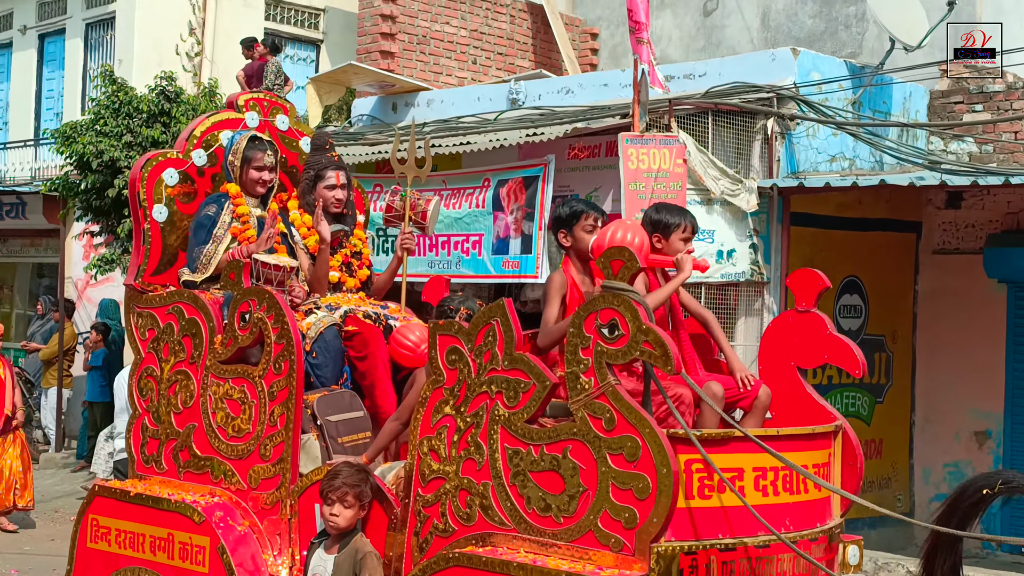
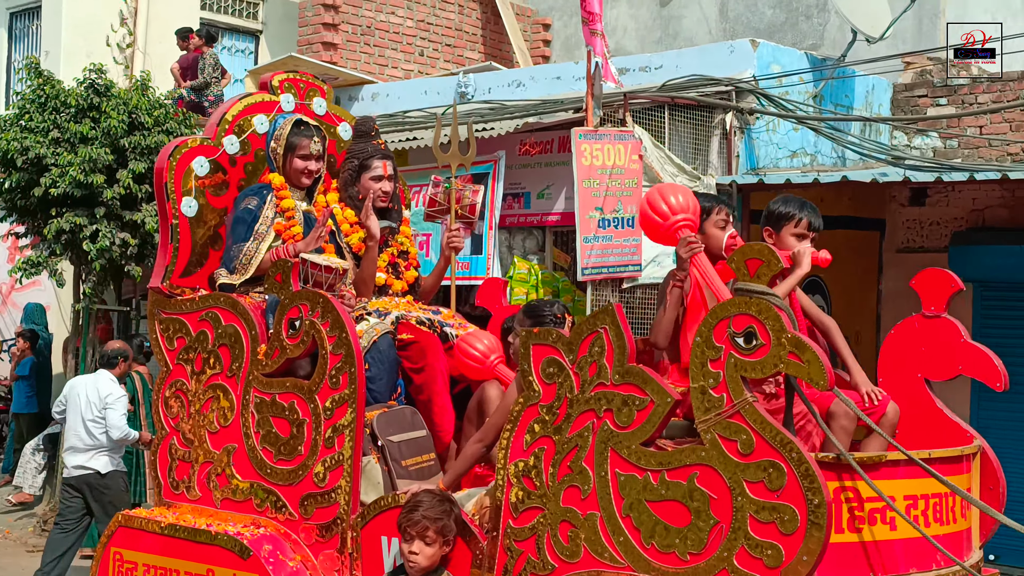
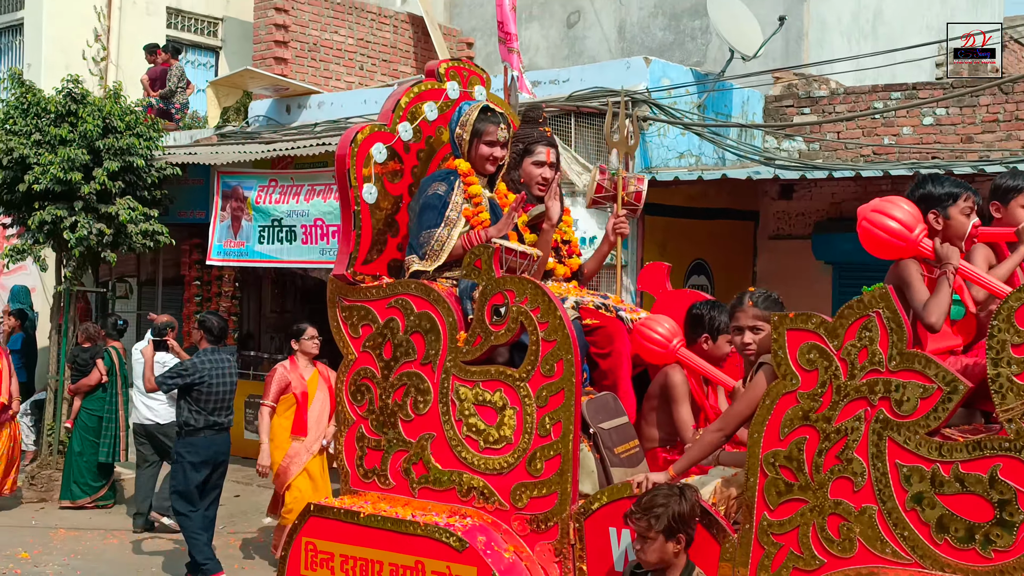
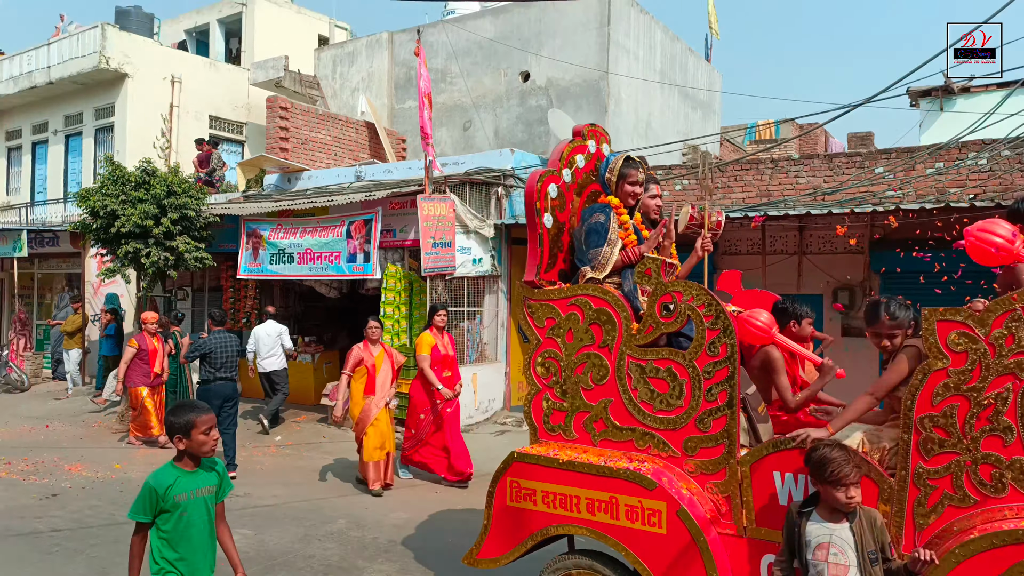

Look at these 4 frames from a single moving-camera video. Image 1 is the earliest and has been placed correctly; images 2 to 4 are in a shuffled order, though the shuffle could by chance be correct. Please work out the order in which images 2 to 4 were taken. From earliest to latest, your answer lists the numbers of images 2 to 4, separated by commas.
2, 3, 4
